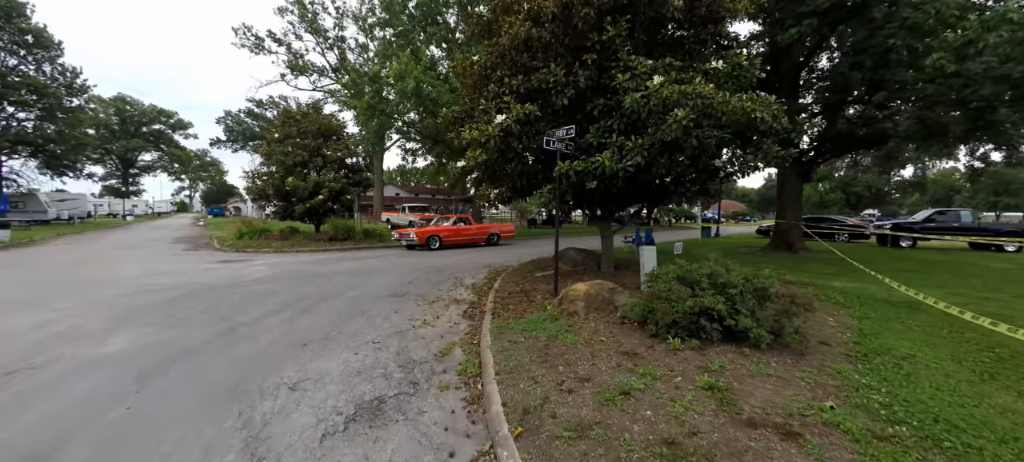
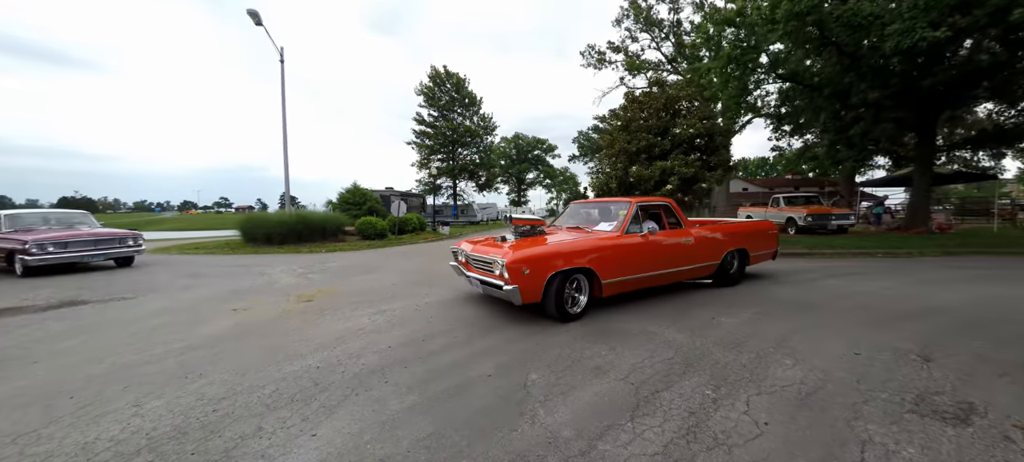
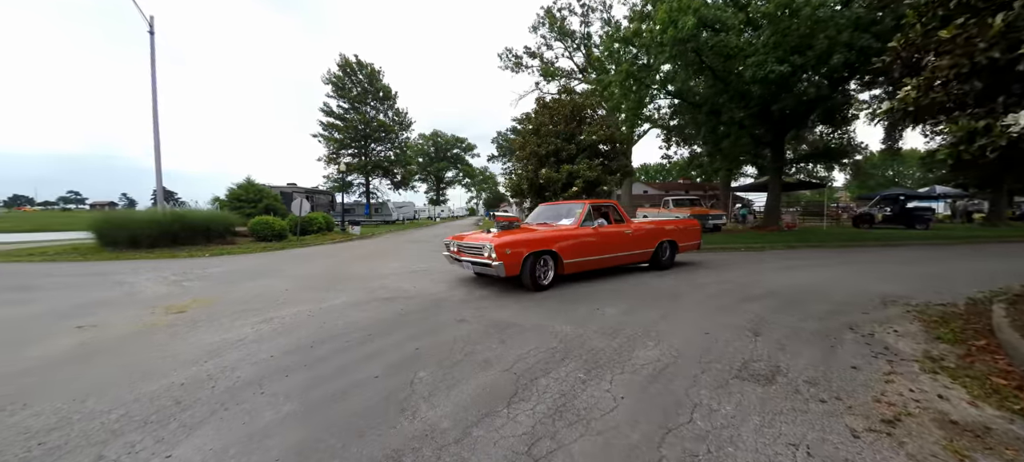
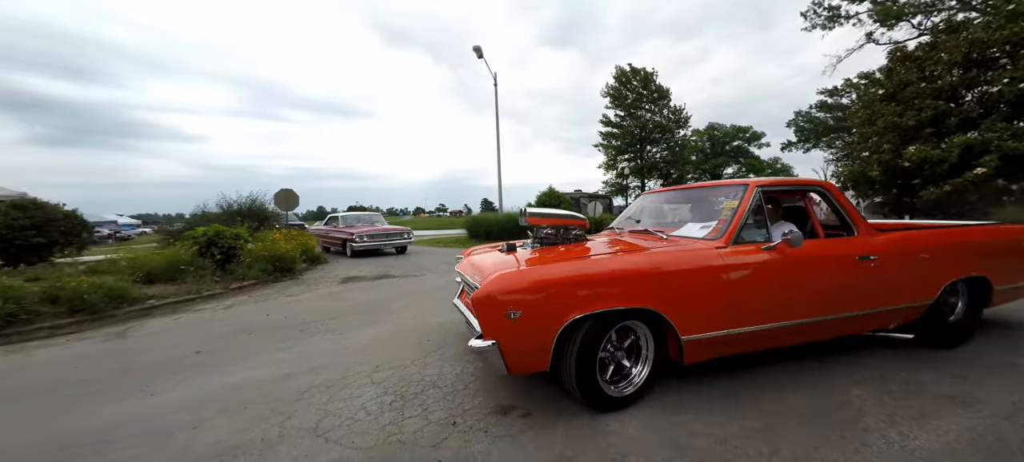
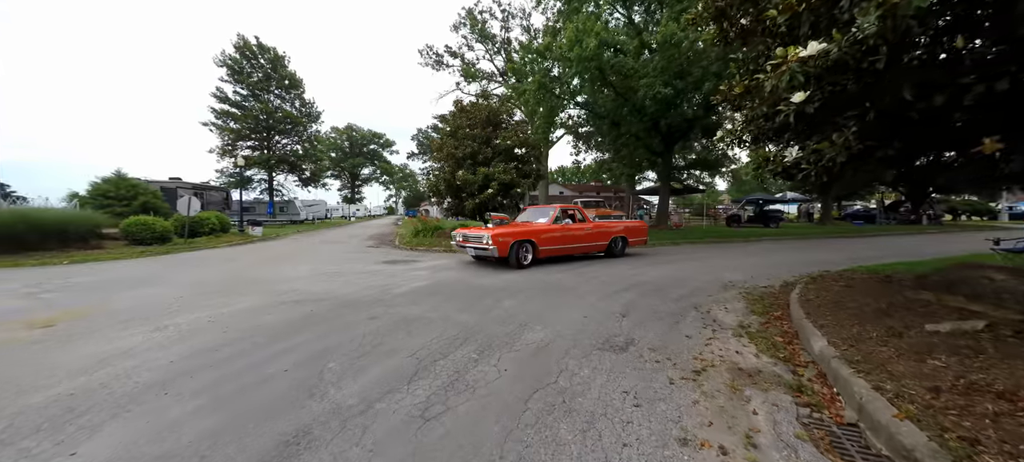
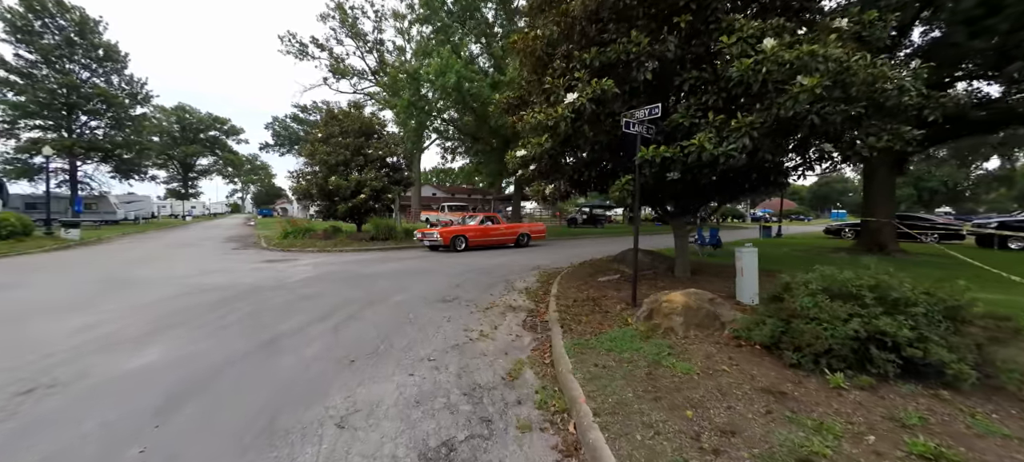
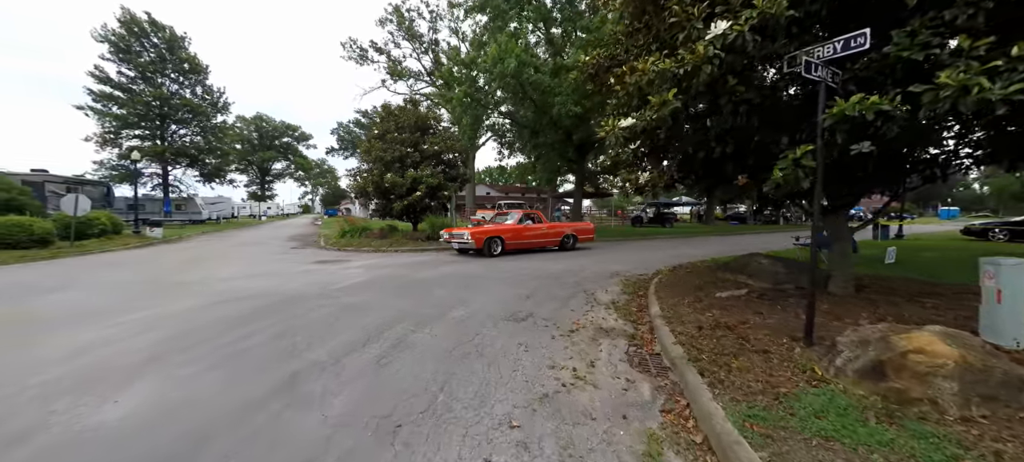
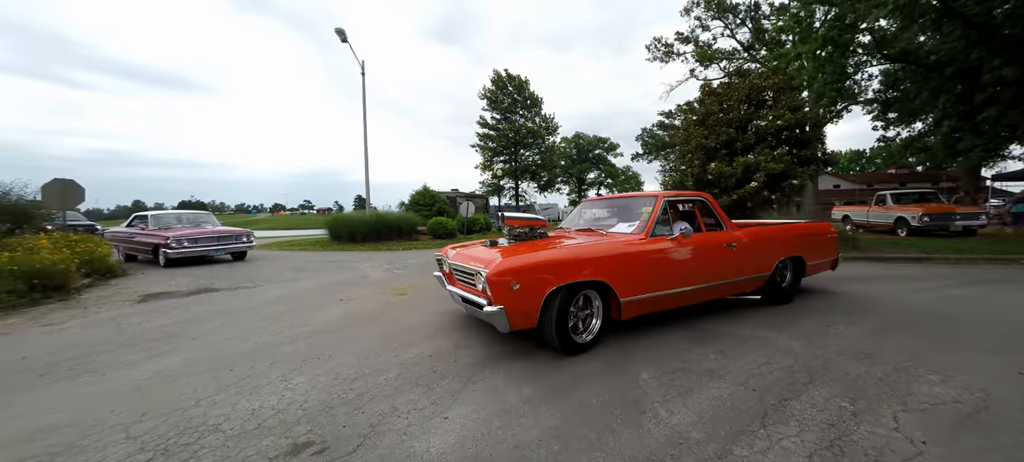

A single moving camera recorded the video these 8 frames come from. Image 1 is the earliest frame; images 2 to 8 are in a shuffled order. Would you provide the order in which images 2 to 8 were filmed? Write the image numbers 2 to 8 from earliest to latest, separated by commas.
6, 7, 5, 3, 2, 8, 4
